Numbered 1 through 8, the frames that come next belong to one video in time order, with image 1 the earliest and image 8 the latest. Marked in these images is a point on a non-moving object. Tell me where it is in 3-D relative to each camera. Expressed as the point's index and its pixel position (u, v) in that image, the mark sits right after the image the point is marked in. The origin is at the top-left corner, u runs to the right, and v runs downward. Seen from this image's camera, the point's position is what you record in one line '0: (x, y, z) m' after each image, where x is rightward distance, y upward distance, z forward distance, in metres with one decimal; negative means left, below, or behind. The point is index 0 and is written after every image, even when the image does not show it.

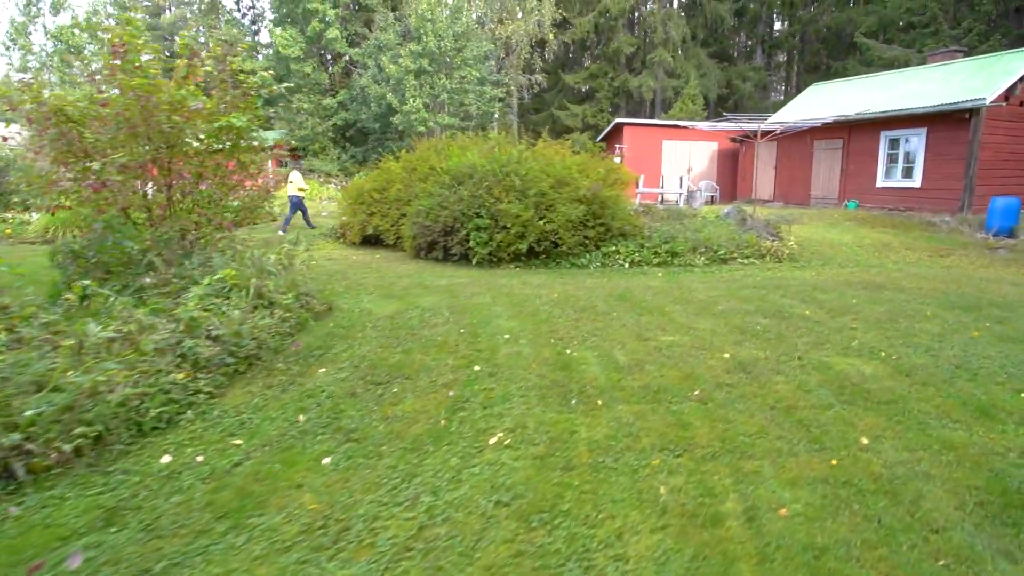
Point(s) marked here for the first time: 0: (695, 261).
0: (+2.9, +0.4, +9.6) m
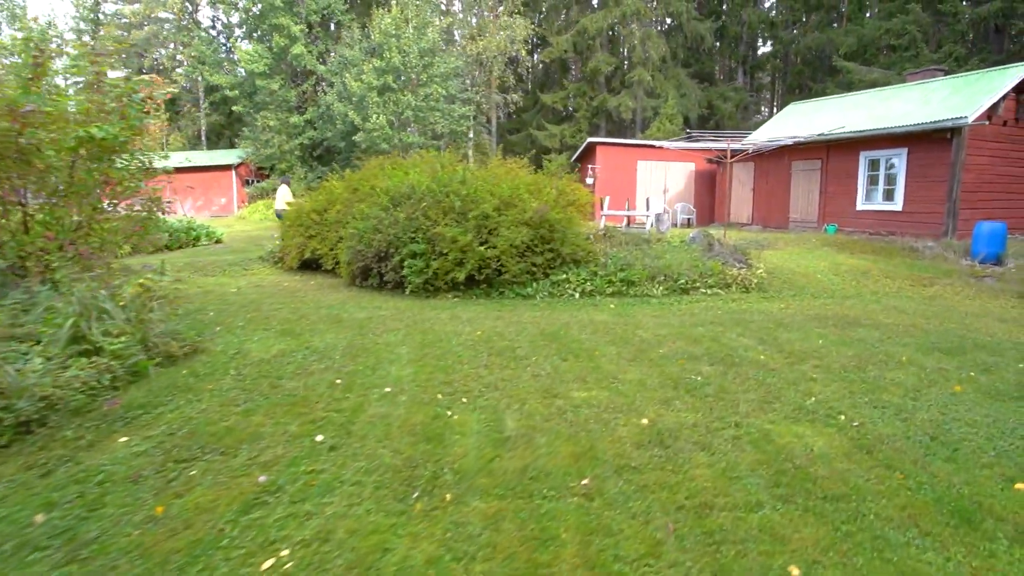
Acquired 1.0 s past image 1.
0: (+2.0, 0.0, +8.7) m
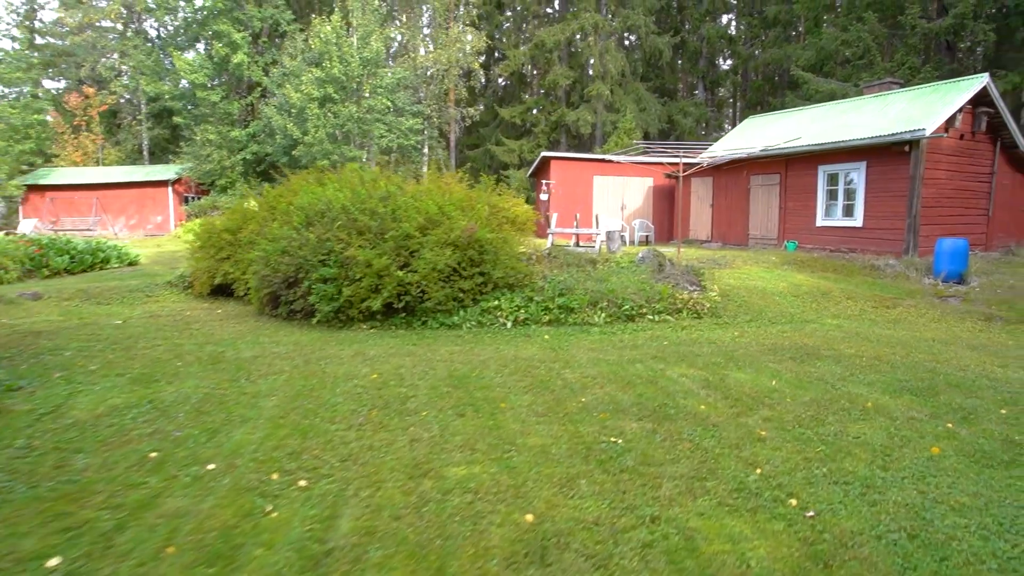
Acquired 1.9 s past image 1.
0: (+1.0, -0.4, +7.7) m
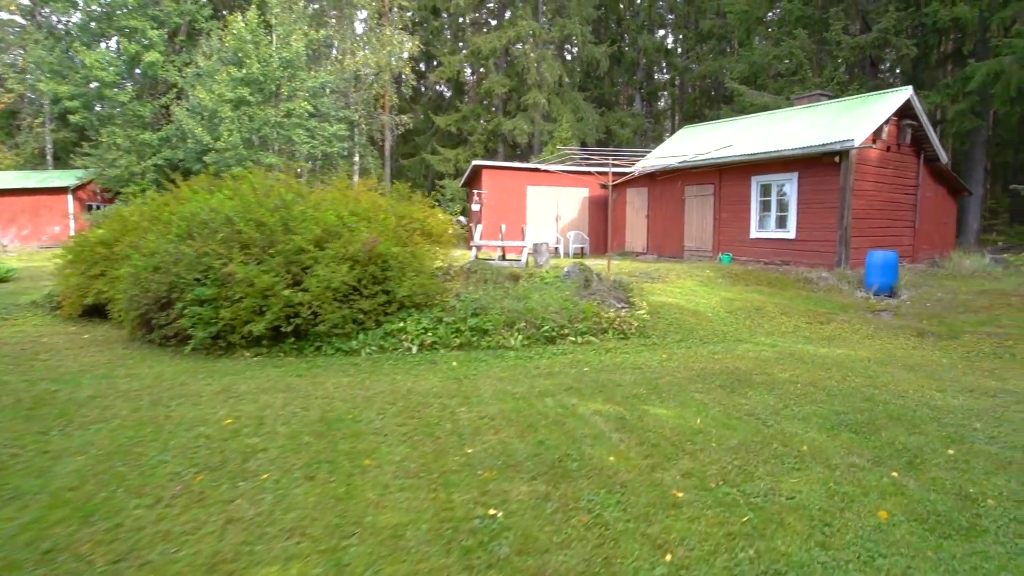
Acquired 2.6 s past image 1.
0: (-0.1, -0.6, +6.9) m
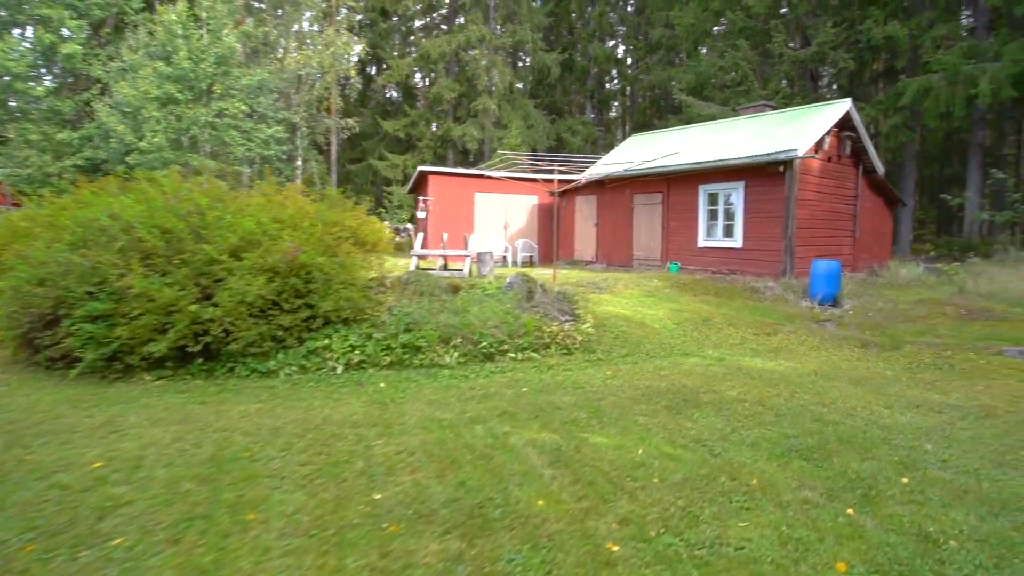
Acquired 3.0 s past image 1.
0: (-0.8, -0.8, +6.4) m
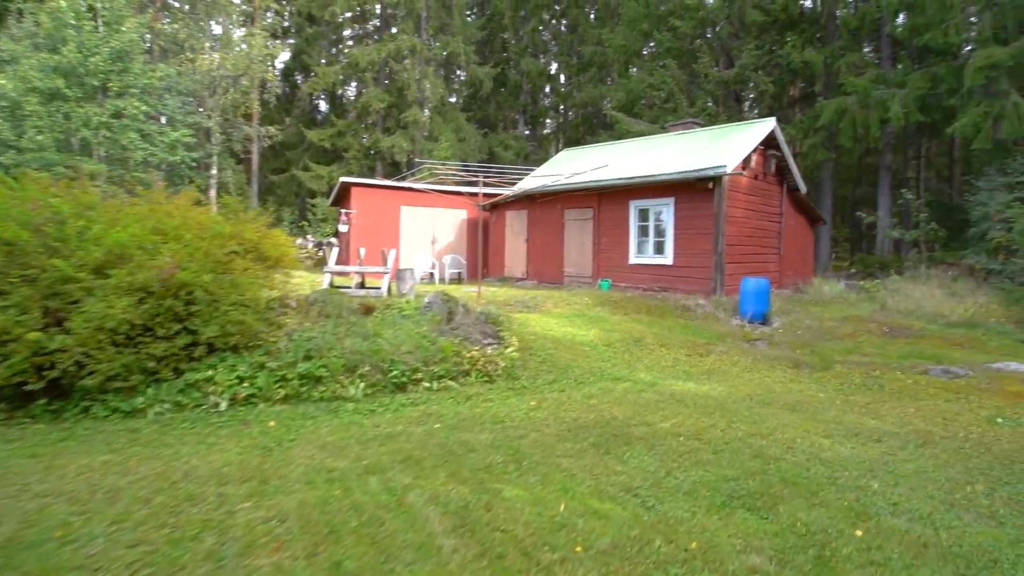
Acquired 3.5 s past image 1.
0: (-1.6, -1.0, +5.6) m
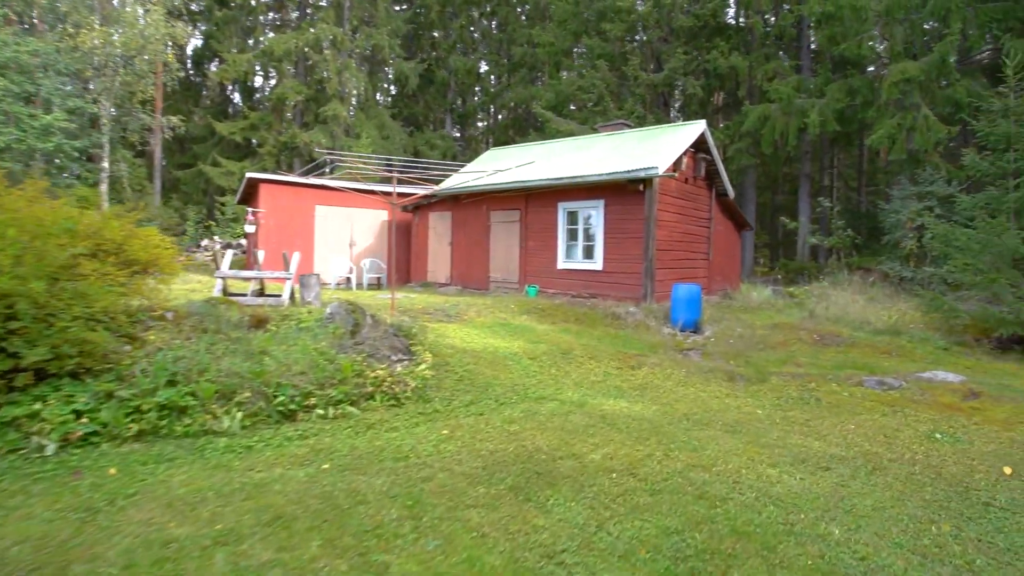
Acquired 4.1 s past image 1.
0: (-2.4, -1.1, +4.7) m
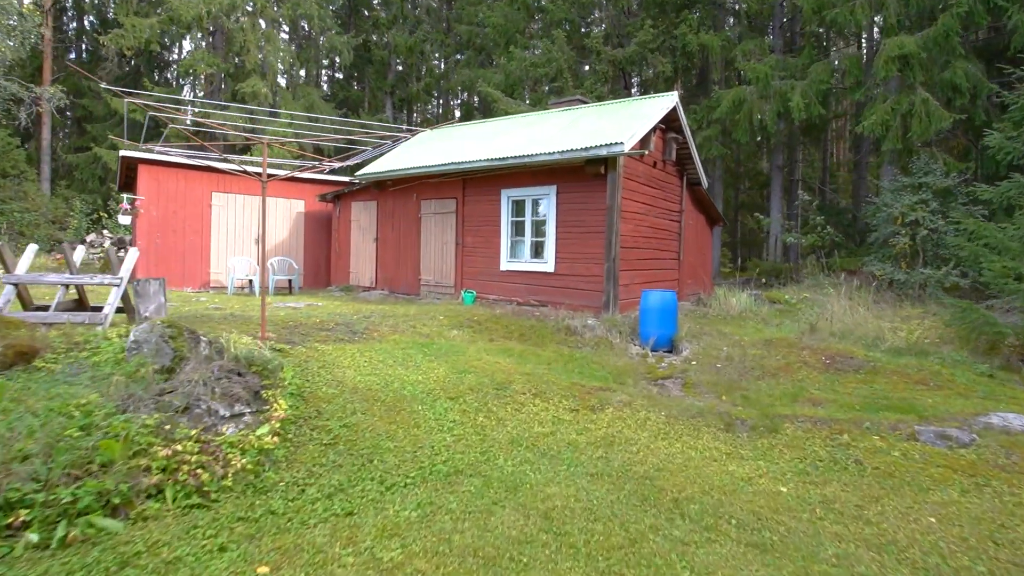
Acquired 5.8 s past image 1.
0: (-2.9, -1.2, +2.3) m
